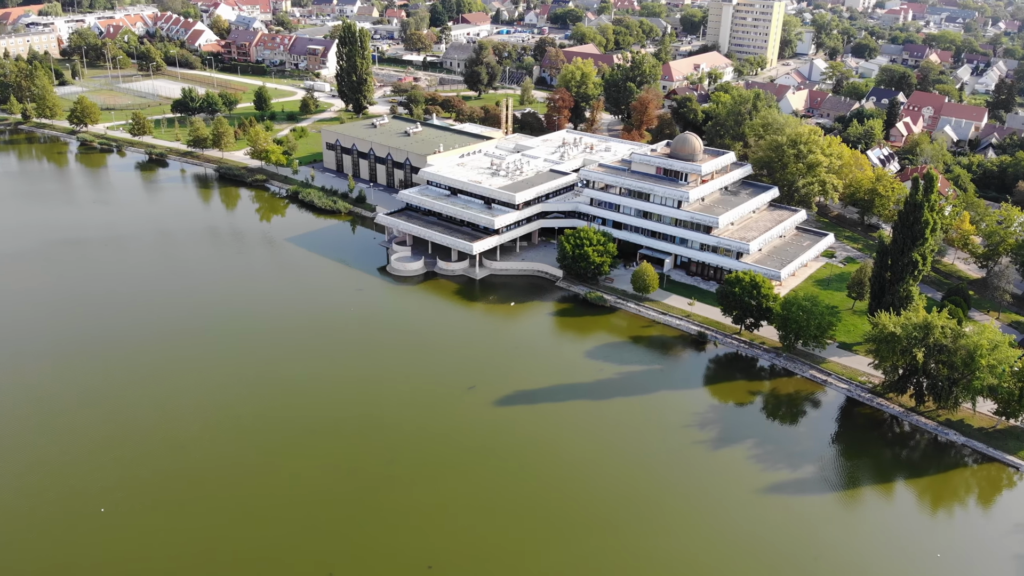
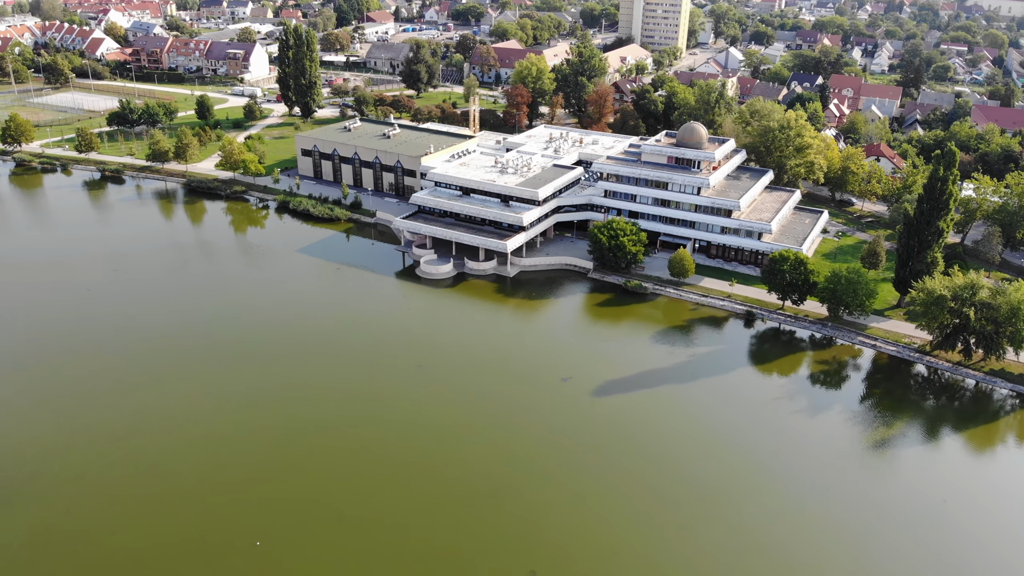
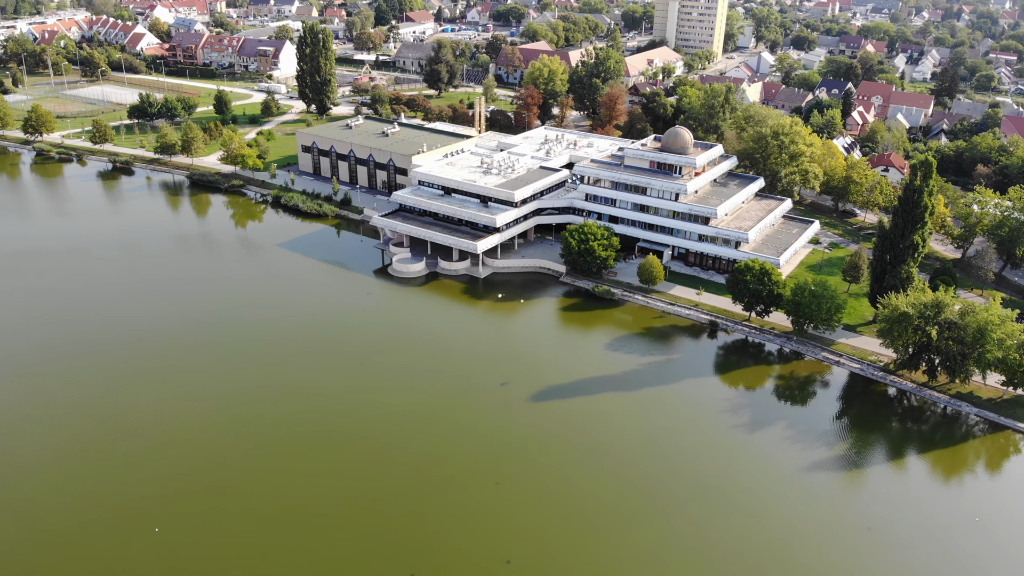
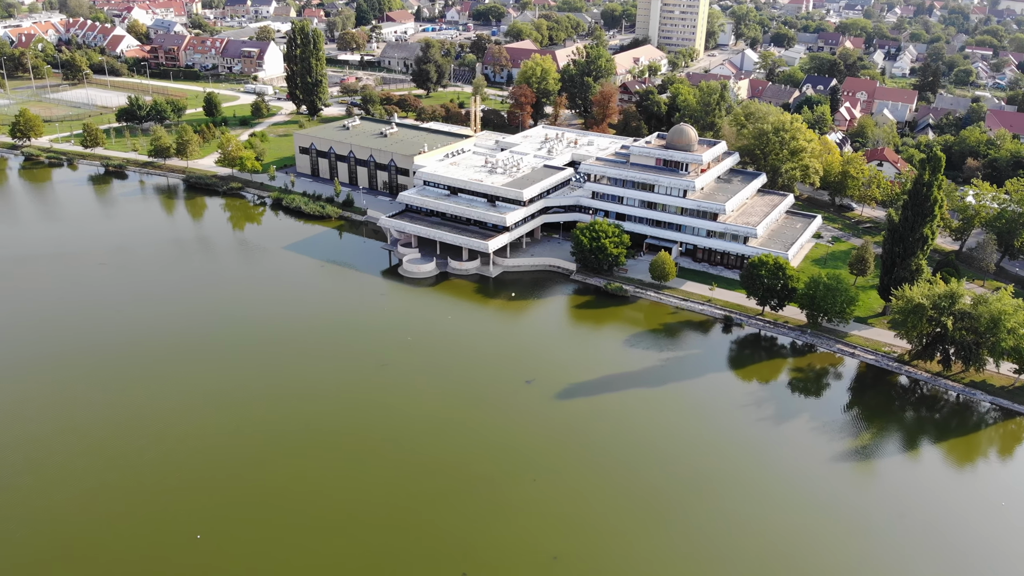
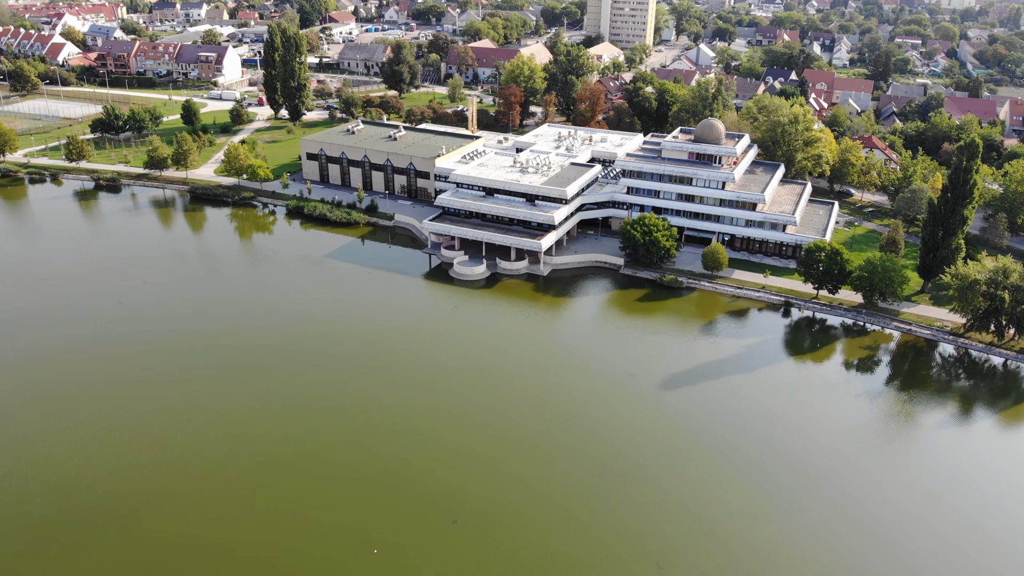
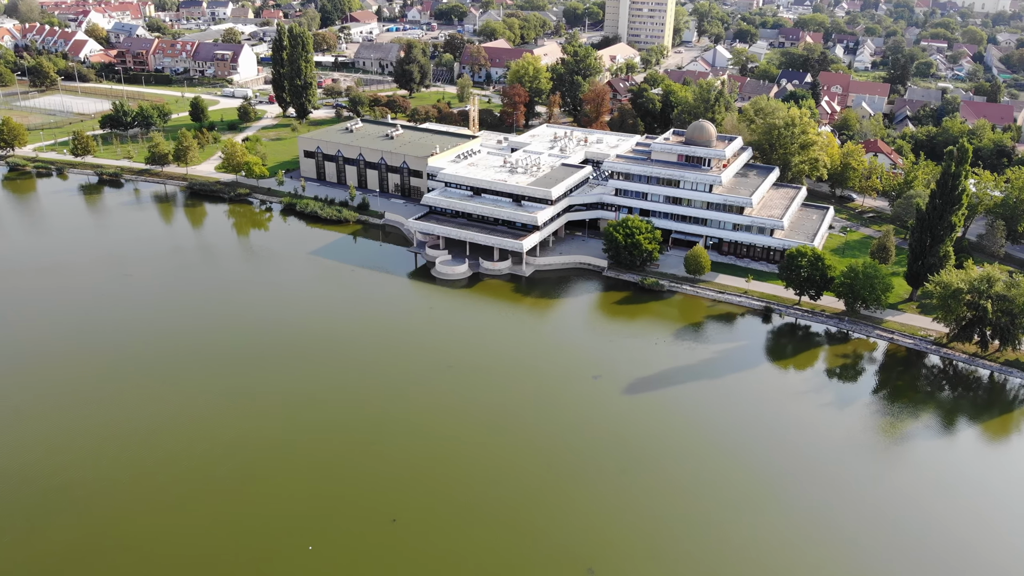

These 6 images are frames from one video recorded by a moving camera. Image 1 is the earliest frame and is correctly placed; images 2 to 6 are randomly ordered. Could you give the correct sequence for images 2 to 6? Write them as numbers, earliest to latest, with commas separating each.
3, 4, 2, 6, 5
